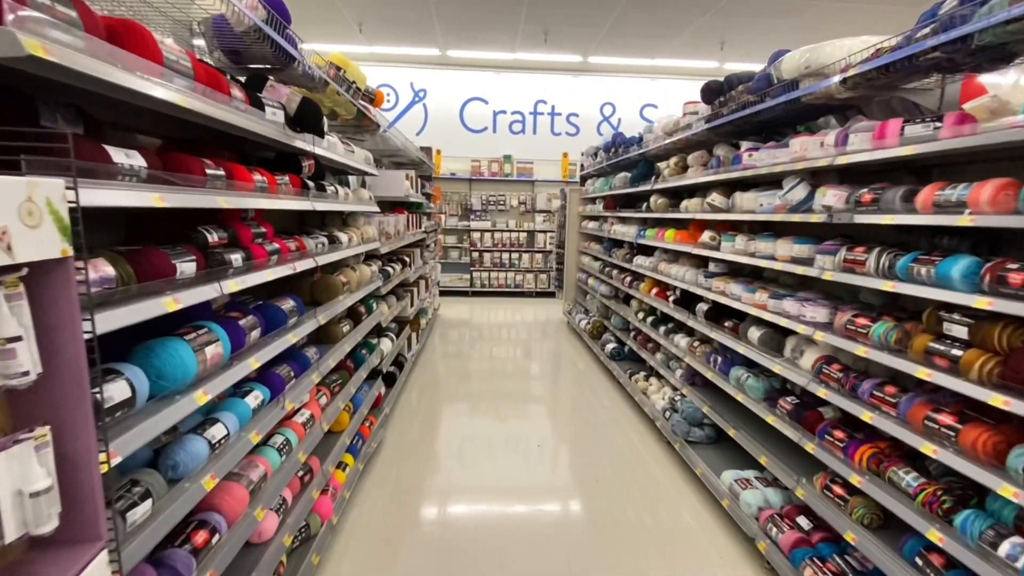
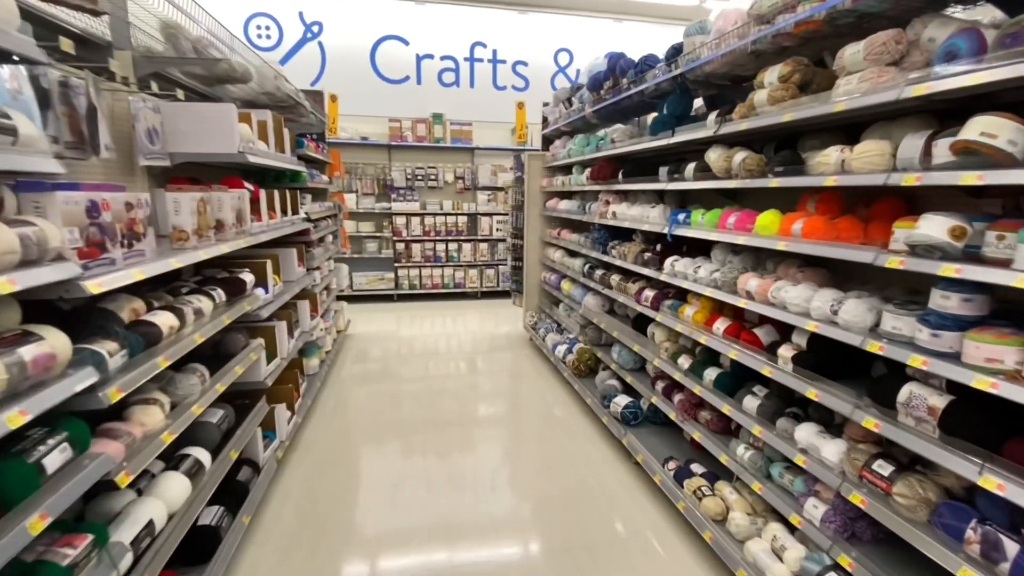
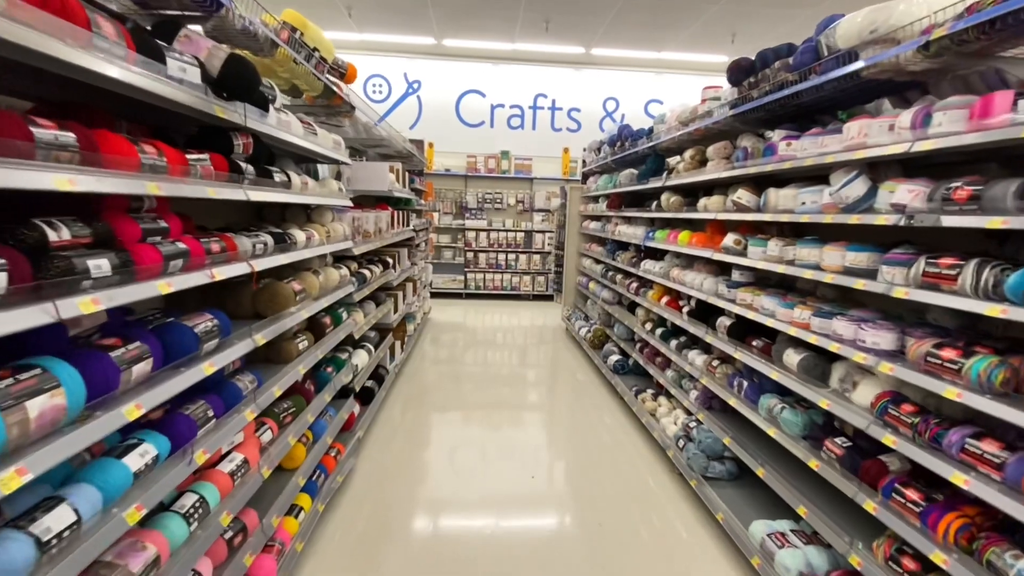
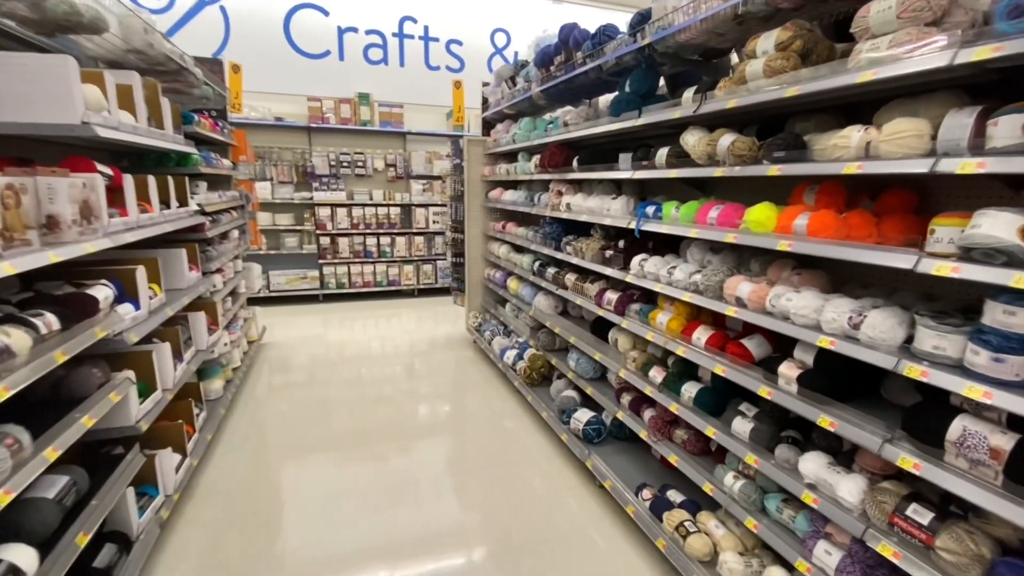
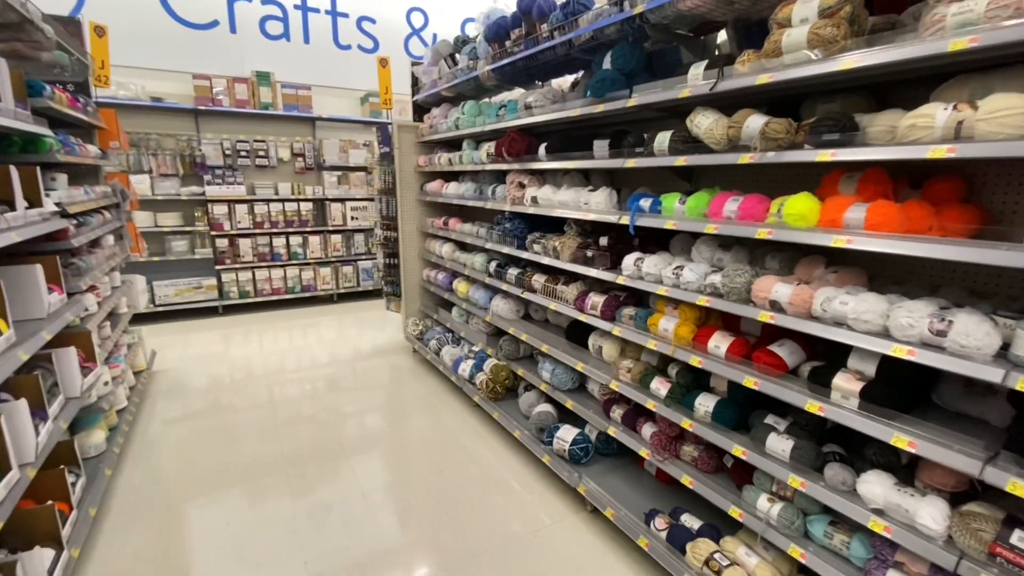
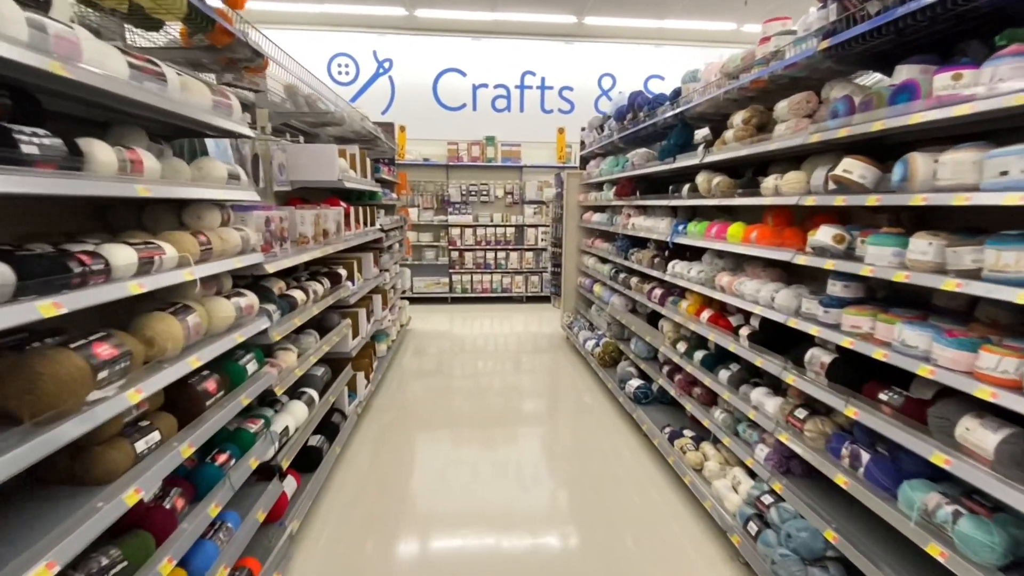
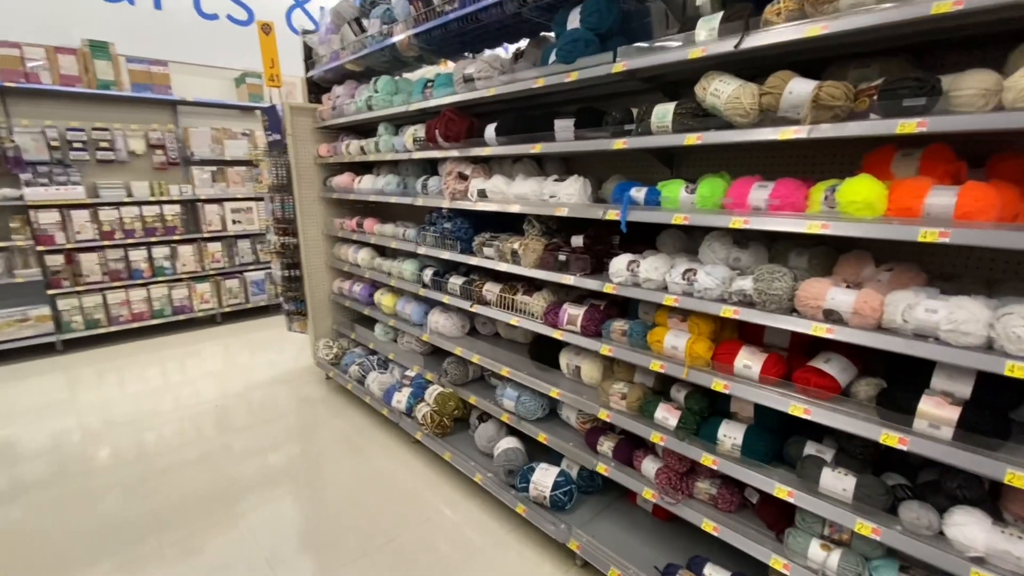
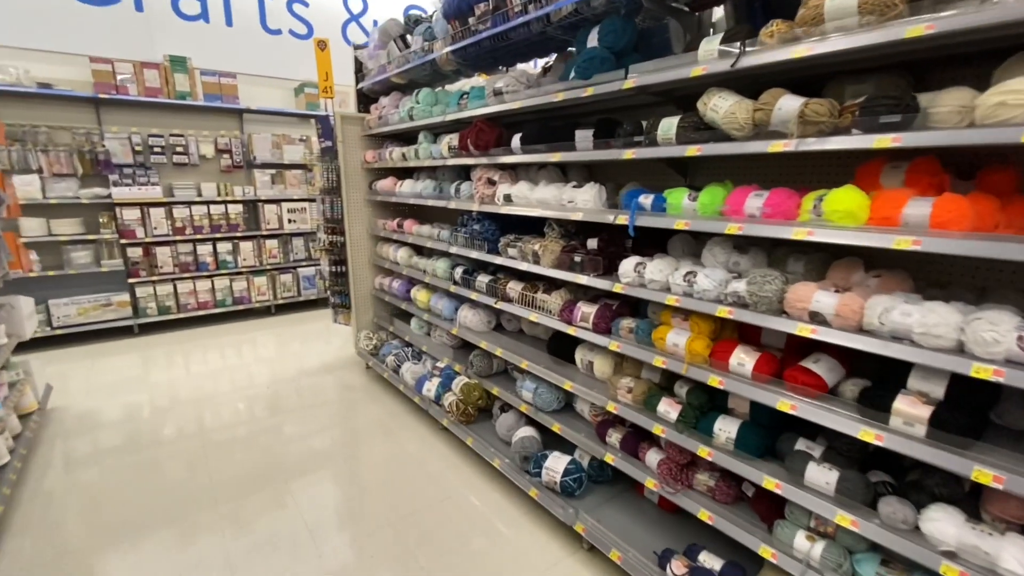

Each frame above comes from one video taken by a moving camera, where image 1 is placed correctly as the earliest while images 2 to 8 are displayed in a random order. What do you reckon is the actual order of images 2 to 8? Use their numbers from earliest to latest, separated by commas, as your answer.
3, 6, 2, 4, 5, 8, 7
